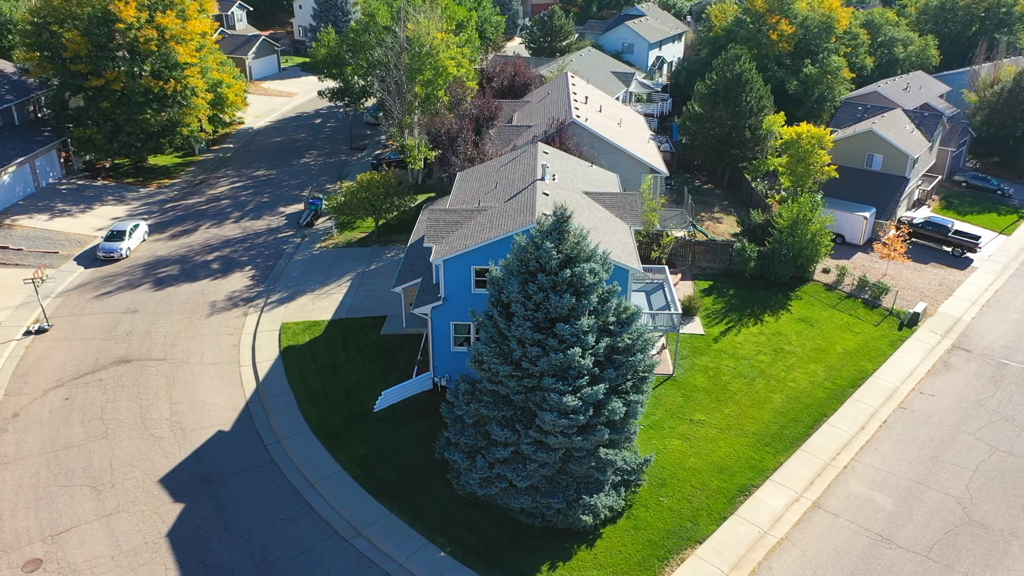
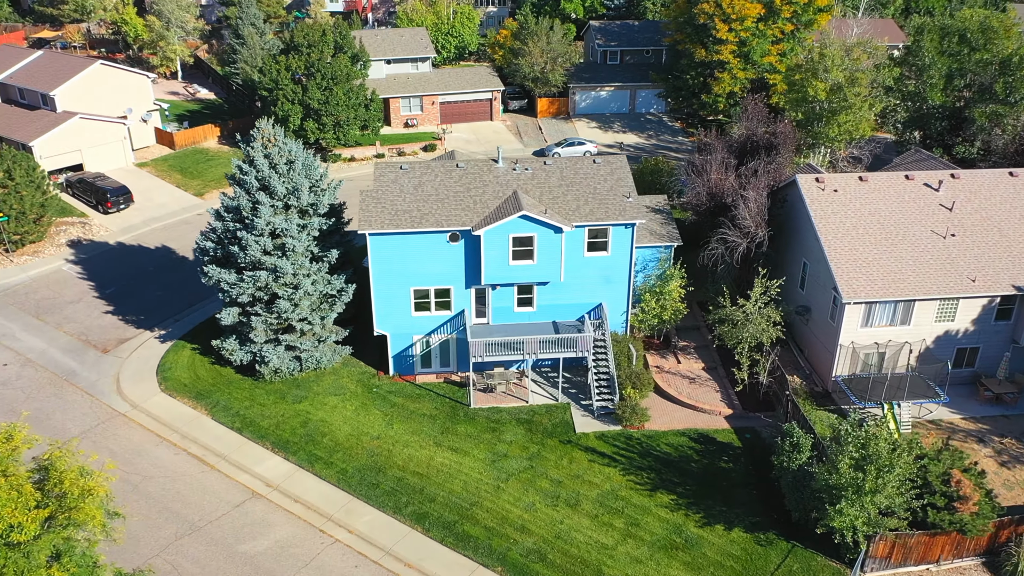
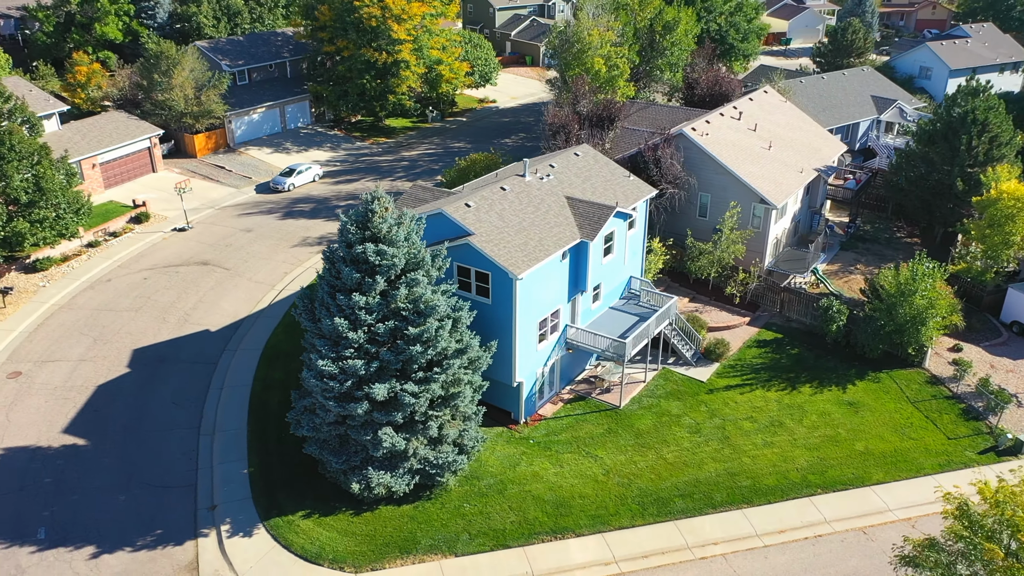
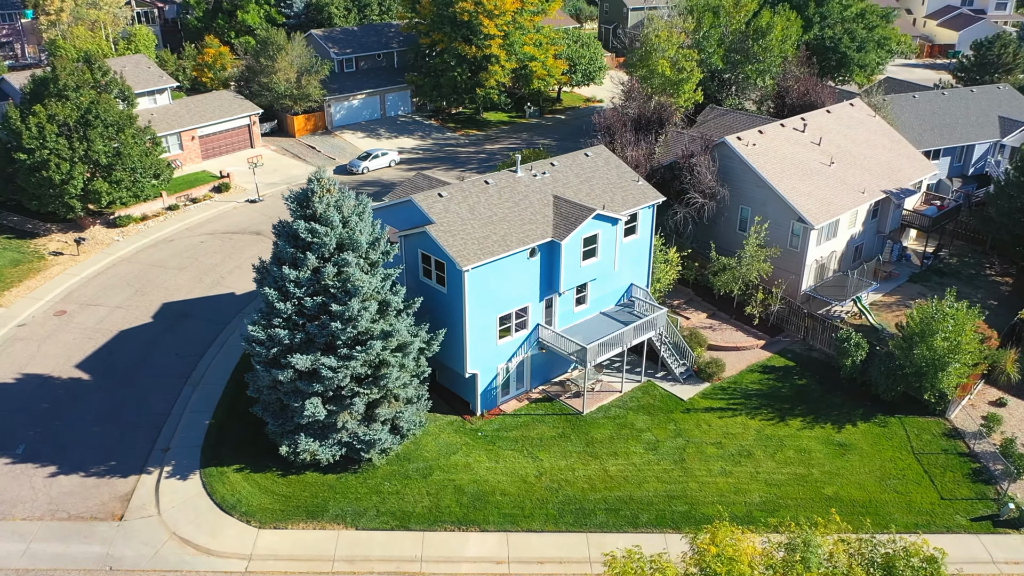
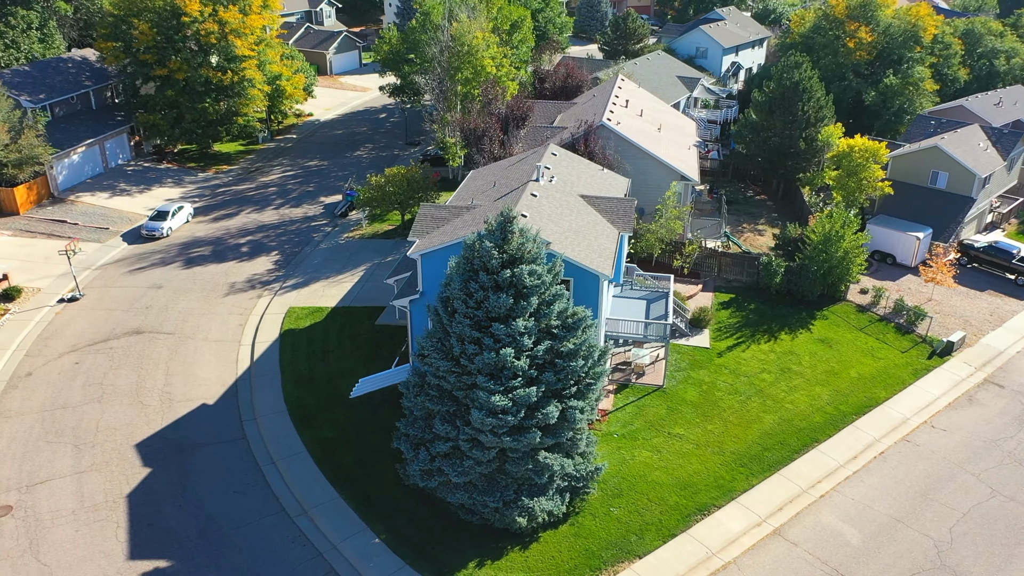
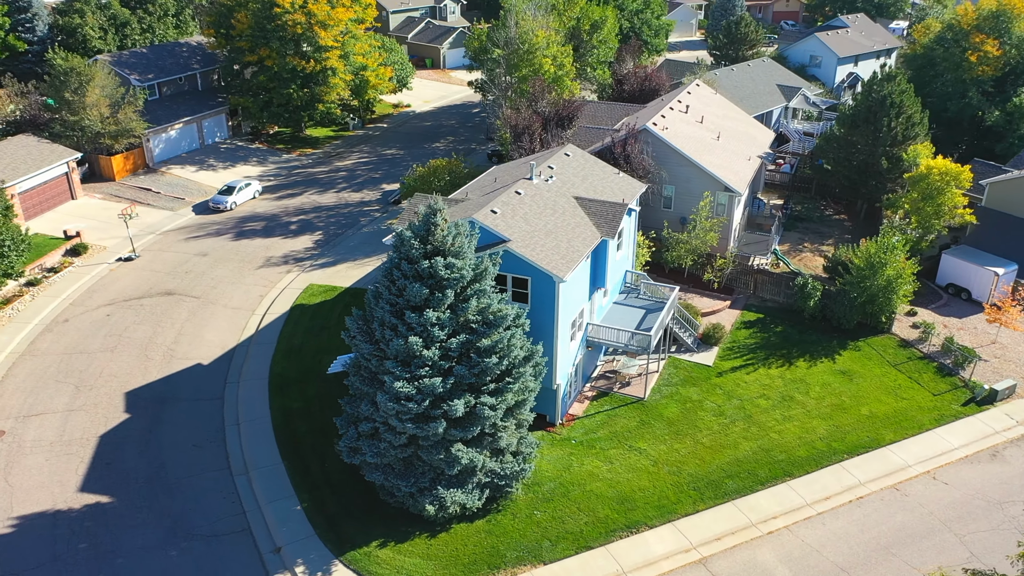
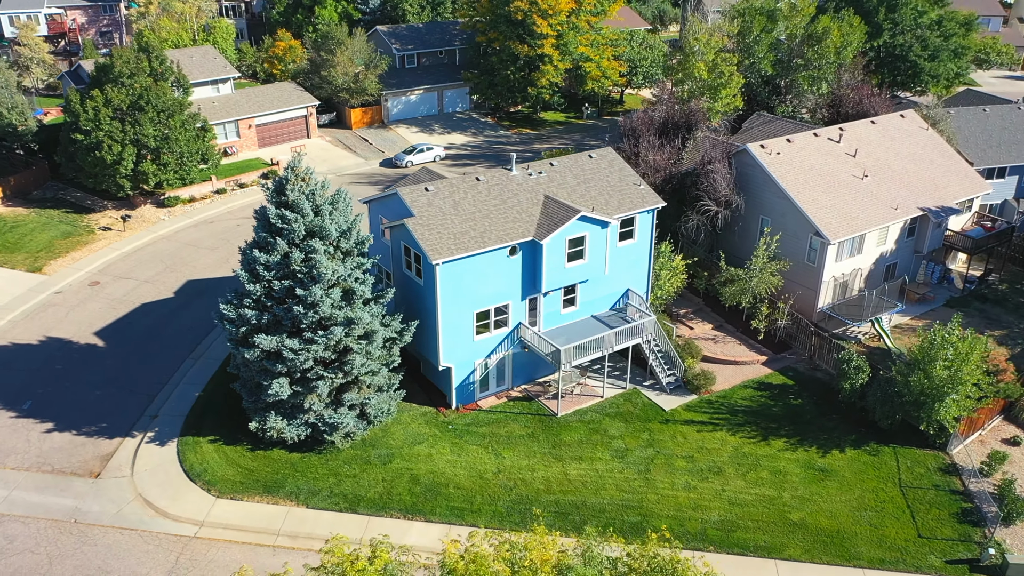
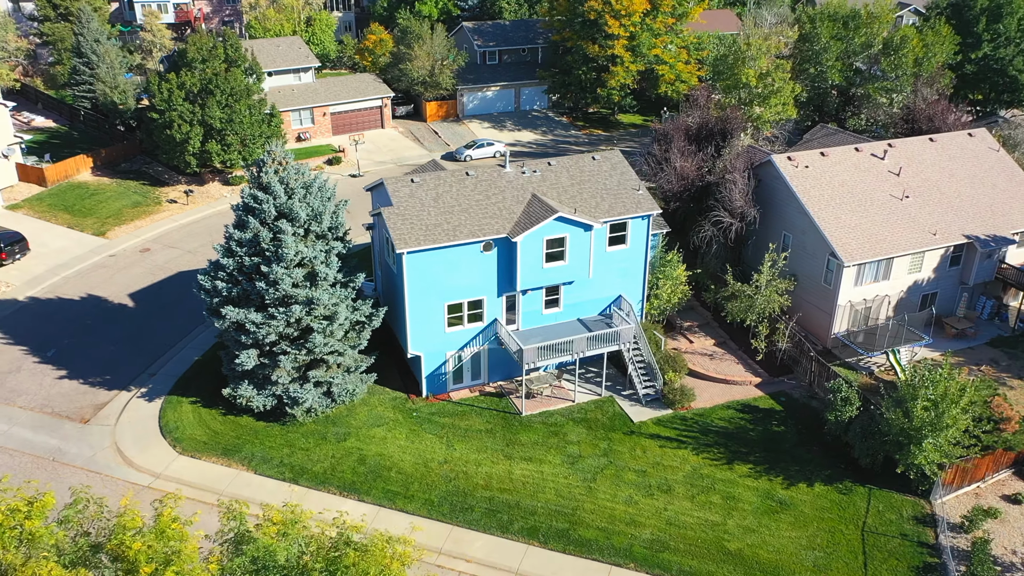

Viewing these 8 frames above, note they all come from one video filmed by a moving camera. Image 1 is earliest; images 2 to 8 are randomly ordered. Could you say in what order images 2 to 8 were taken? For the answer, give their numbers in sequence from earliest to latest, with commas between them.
5, 6, 3, 4, 7, 8, 2
